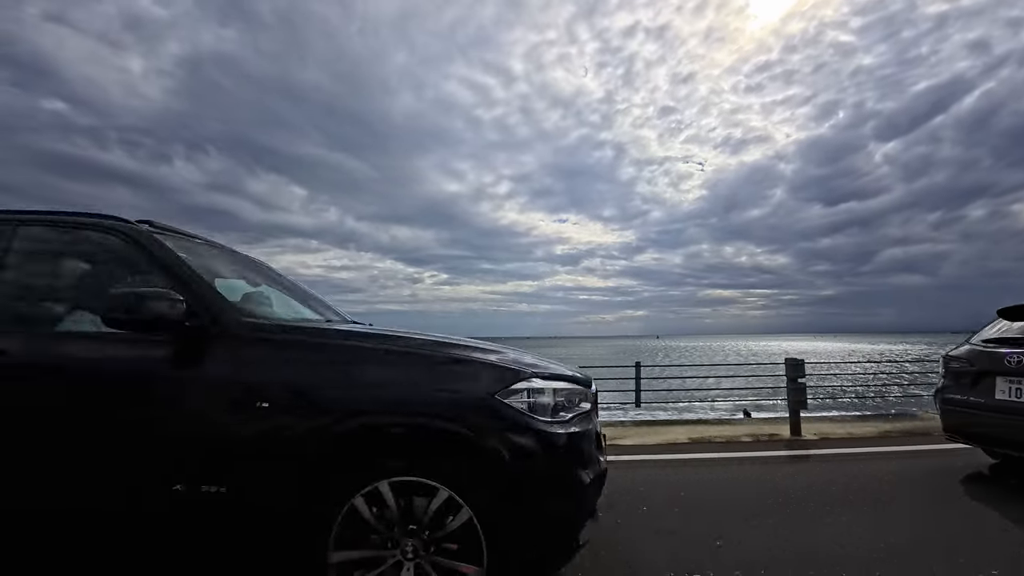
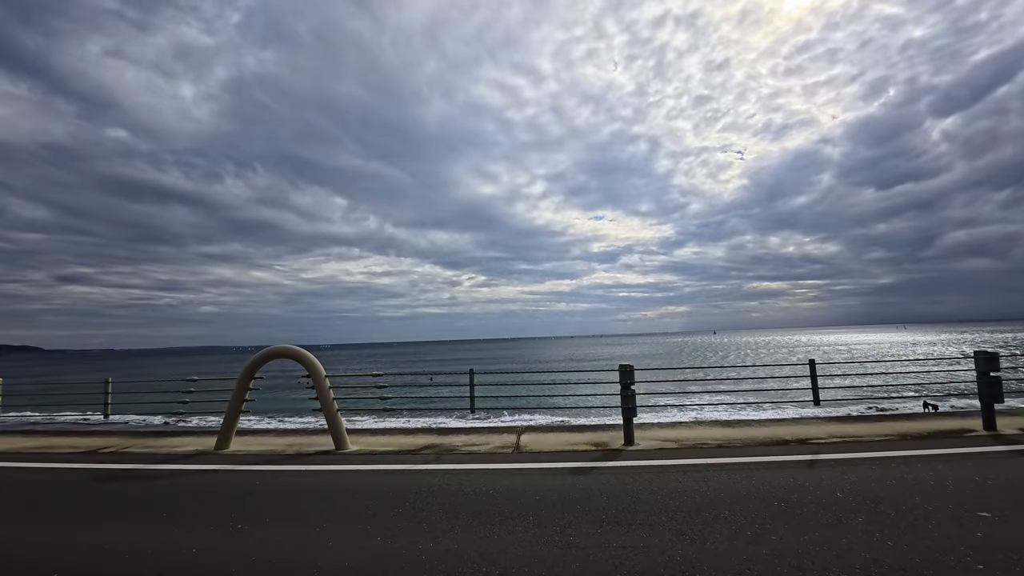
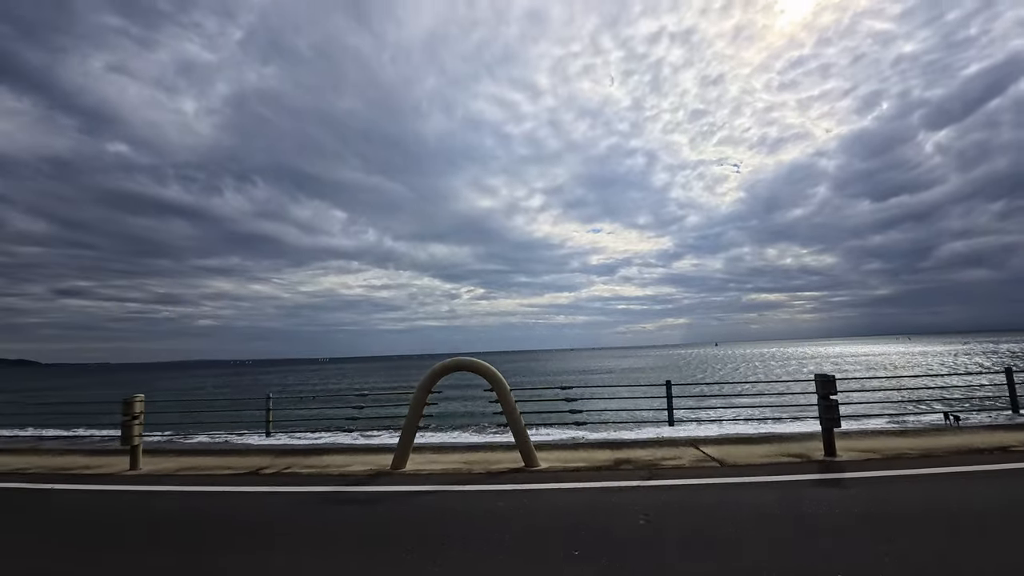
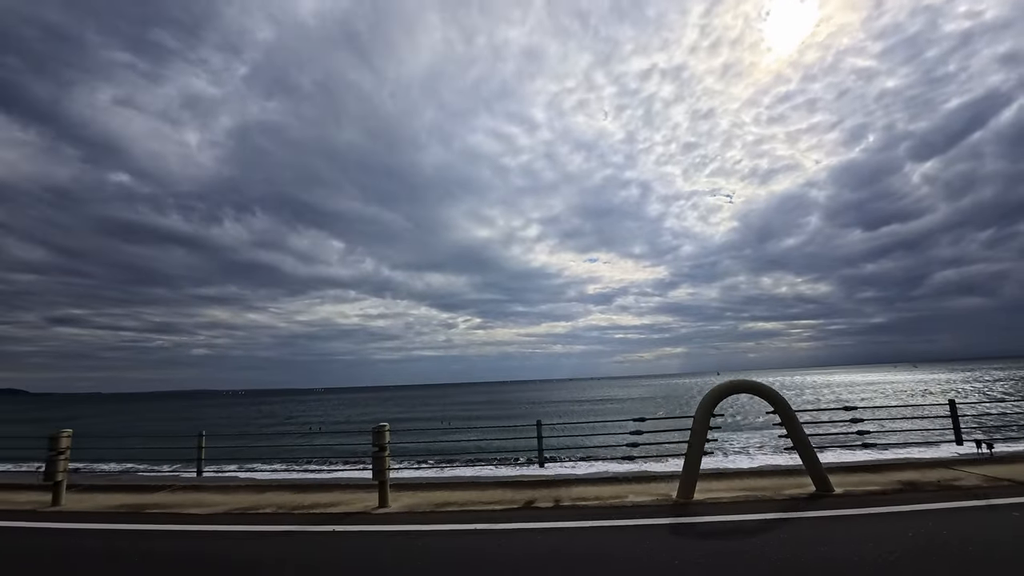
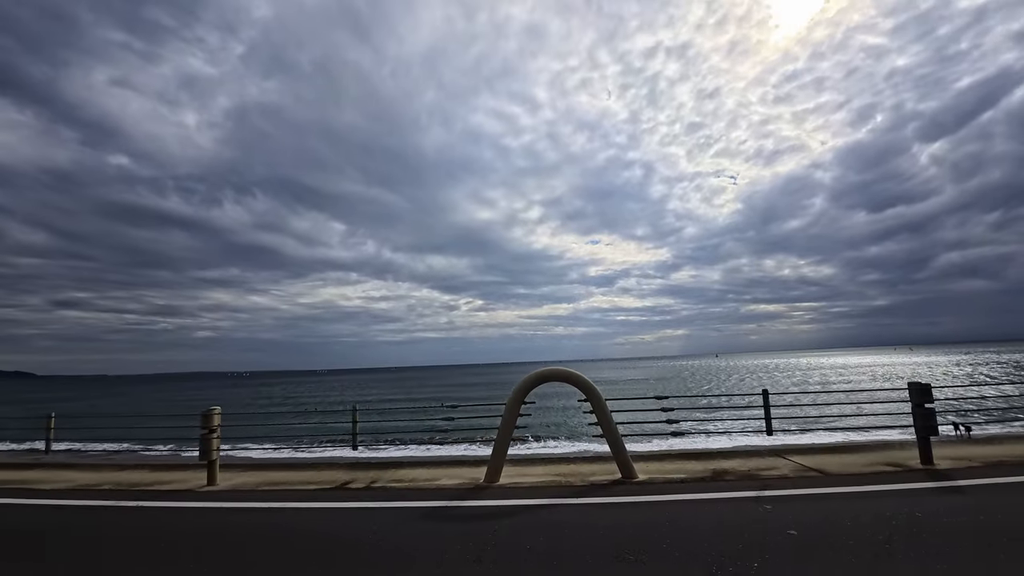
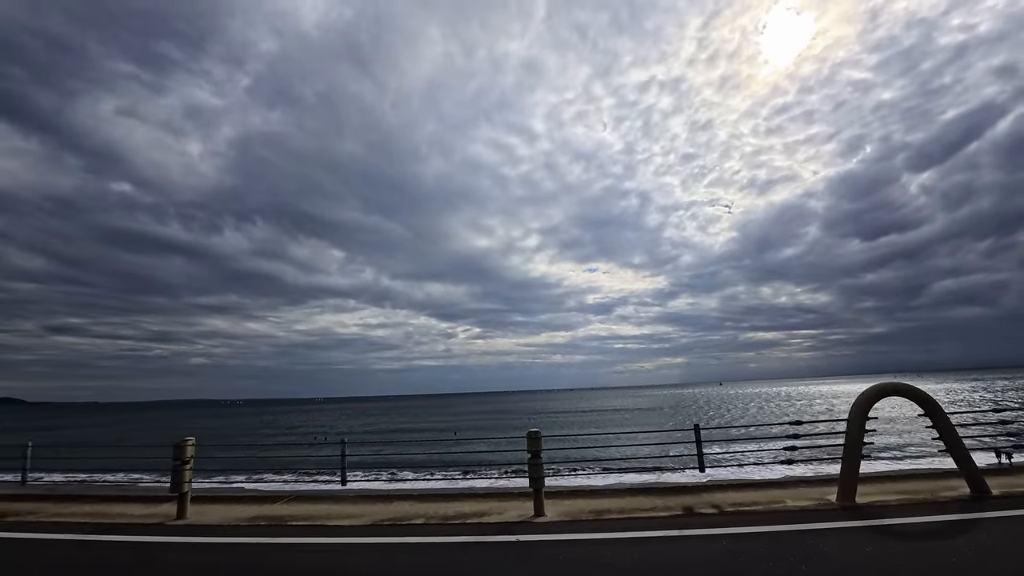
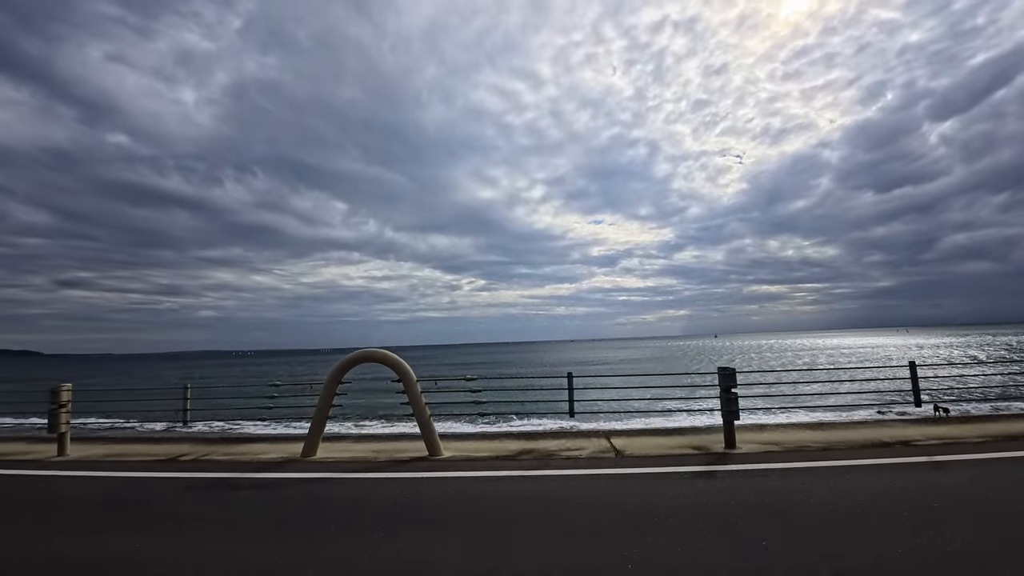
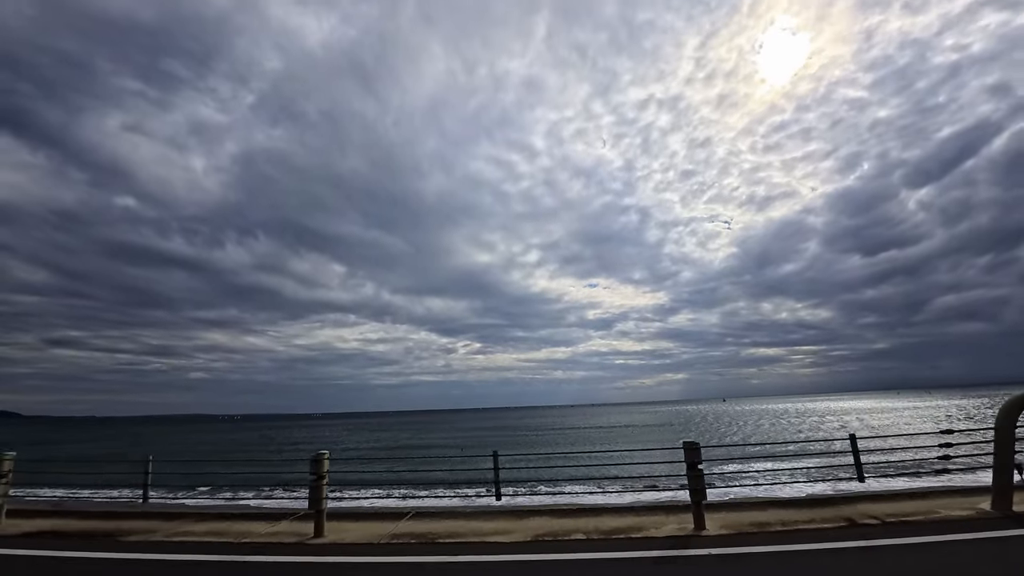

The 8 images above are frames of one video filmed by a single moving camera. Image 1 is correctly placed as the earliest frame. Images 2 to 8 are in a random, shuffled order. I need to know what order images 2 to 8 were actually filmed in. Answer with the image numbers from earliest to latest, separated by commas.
2, 7, 3, 5, 4, 6, 8
